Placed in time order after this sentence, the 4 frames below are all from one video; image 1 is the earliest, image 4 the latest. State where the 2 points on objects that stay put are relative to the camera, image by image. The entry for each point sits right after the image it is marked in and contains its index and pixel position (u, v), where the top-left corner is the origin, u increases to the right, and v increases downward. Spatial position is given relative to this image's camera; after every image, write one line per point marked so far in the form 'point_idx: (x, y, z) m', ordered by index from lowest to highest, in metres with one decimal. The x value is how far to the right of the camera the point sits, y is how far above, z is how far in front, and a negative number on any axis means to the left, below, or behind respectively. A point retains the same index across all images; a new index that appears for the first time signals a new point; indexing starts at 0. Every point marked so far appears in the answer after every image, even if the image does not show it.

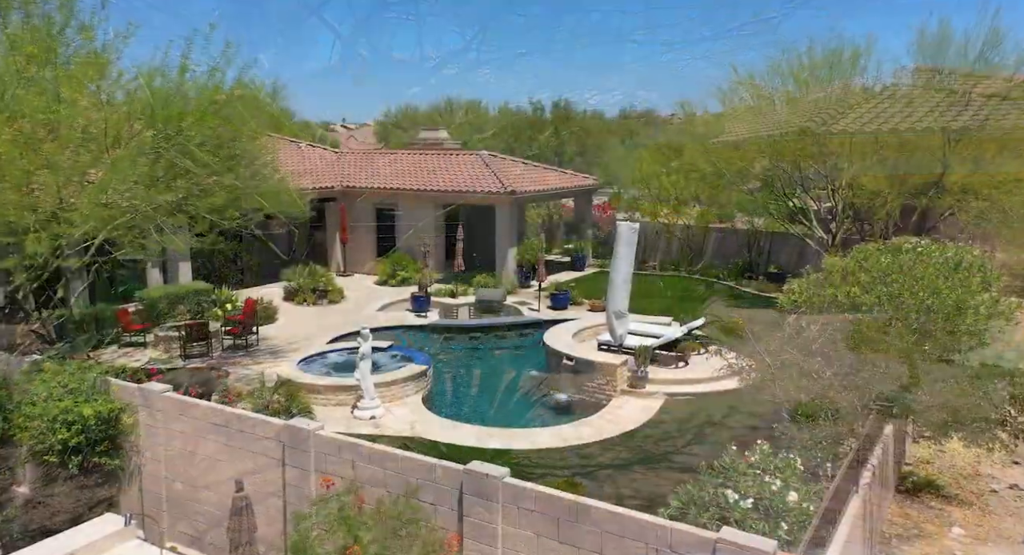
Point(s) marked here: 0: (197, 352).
0: (-7.9, -1.9, +16.9) m
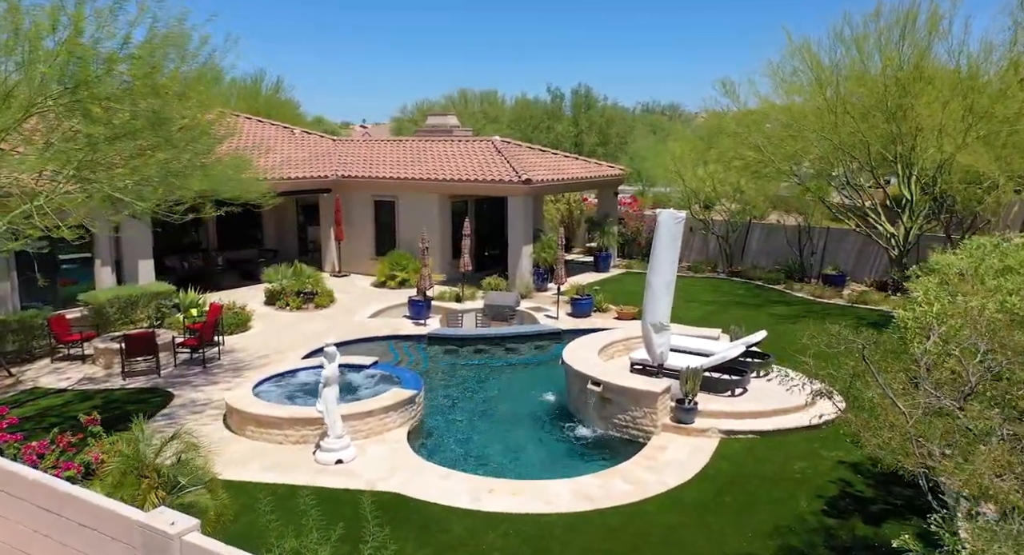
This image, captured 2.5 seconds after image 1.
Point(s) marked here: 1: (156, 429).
0: (-7.7, -1.9, +13.9) m
1: (-5.8, -2.5, +11.0) m
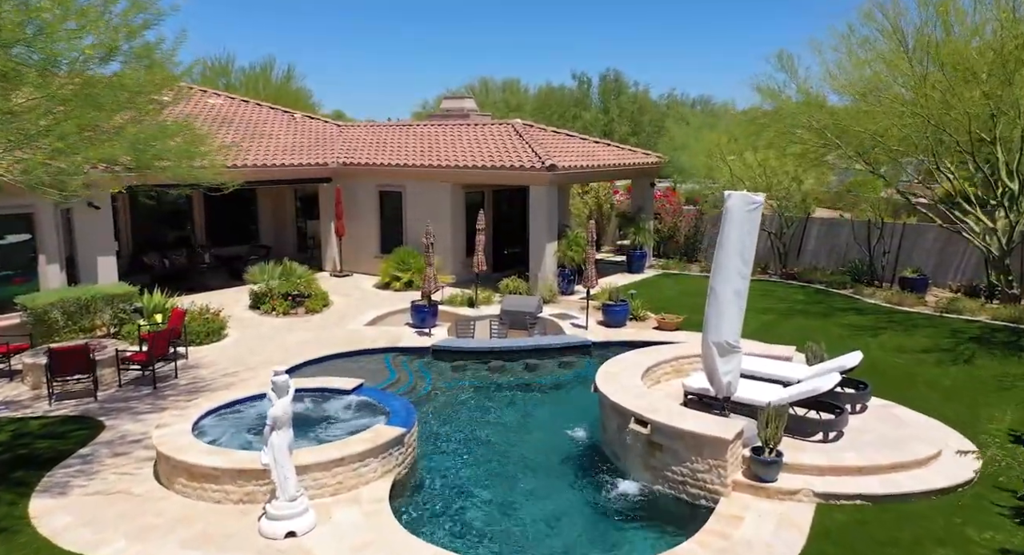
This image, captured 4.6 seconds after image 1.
0: (-7.3, -1.9, +11.4) m
1: (-5.6, -2.5, +8.3) m
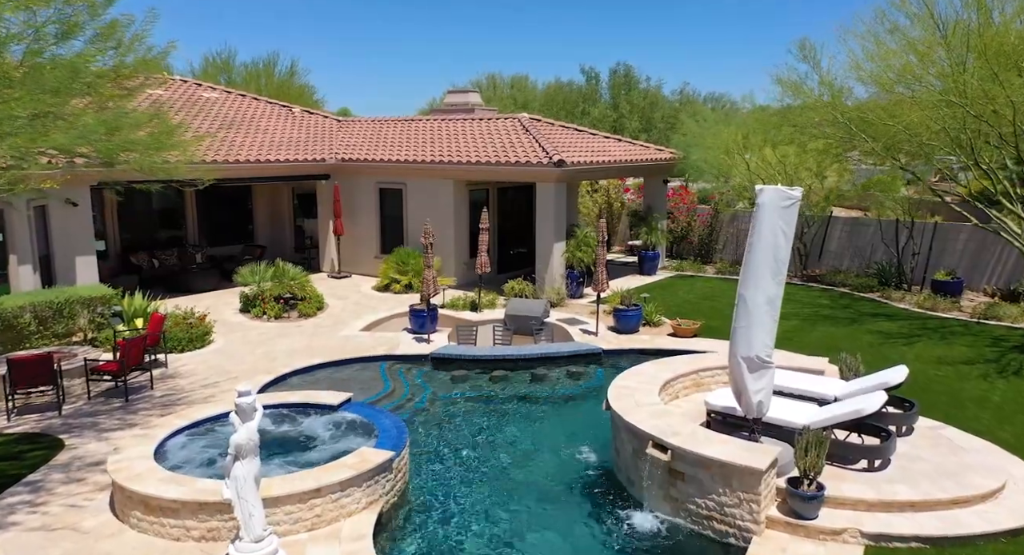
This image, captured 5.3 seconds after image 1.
0: (-7.3, -1.9, +10.4) m
1: (-5.6, -2.5, +7.4) m
